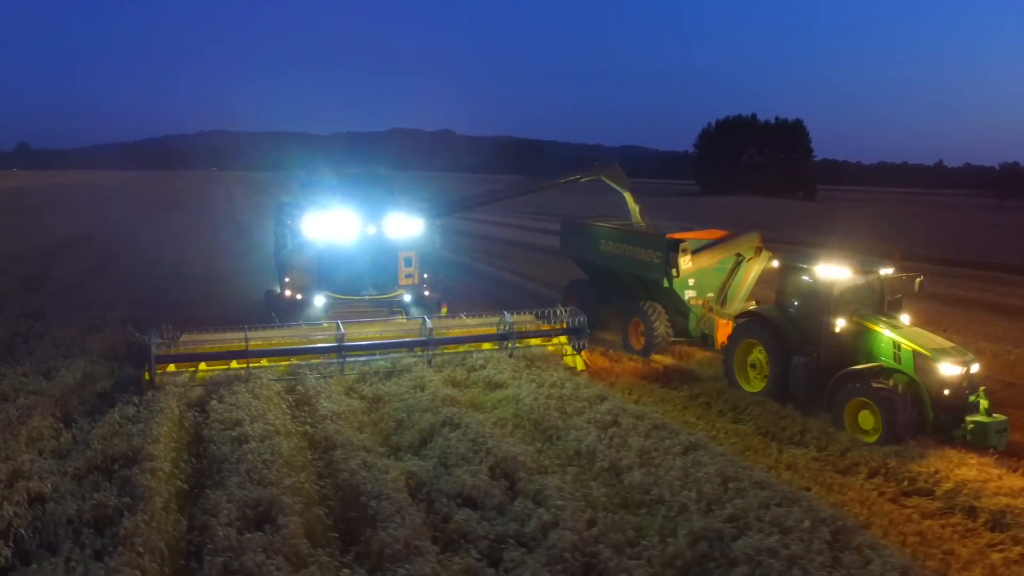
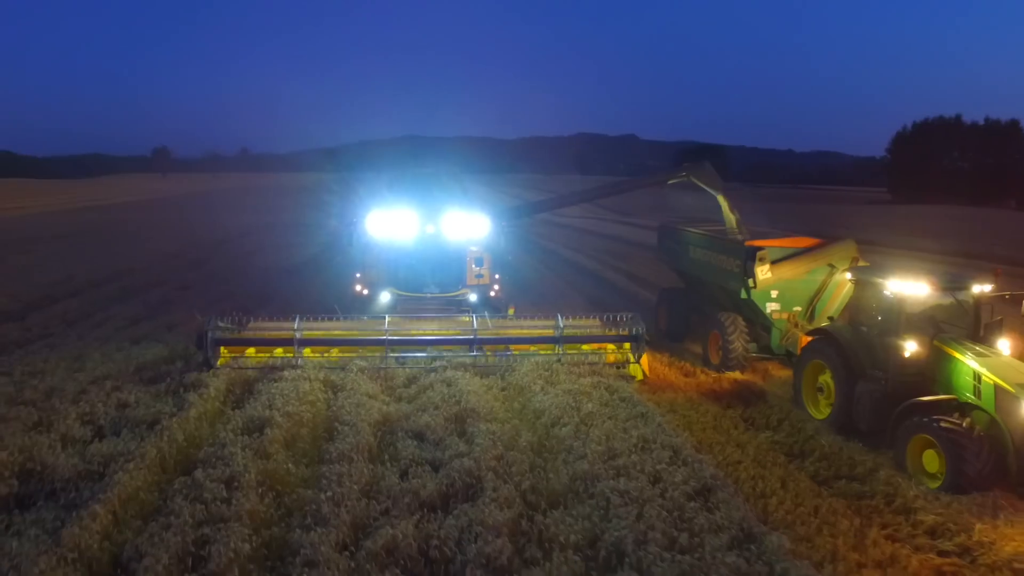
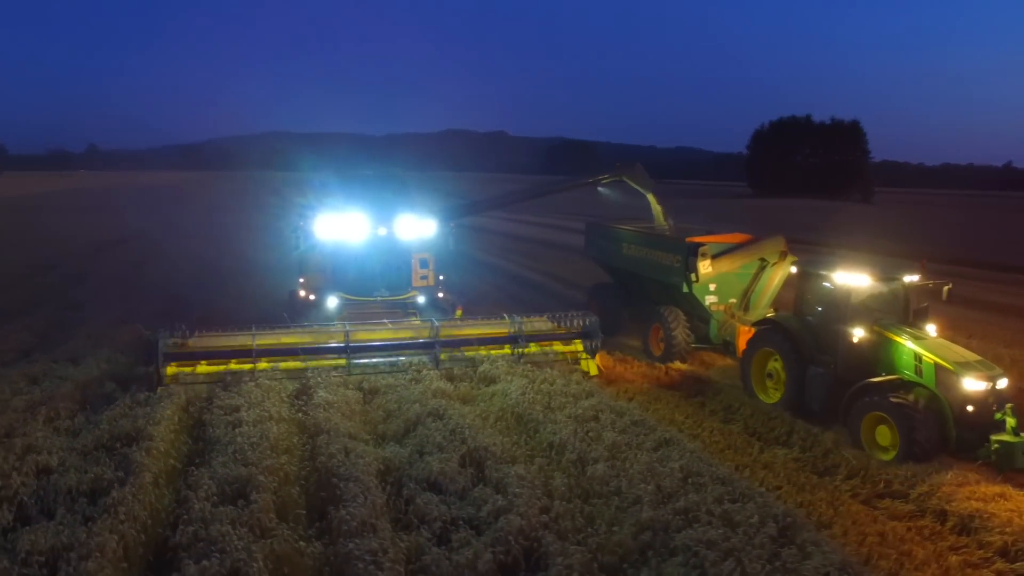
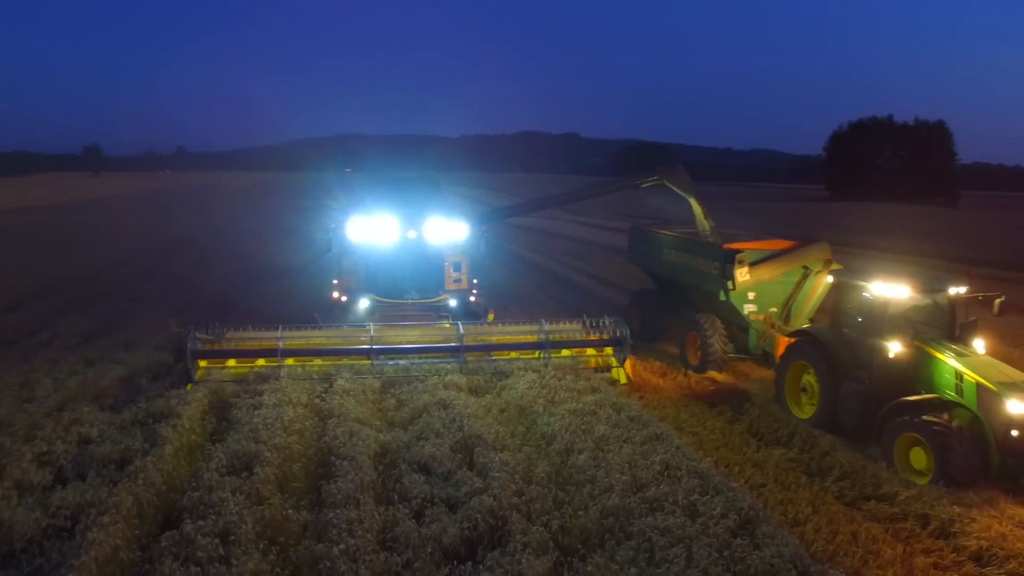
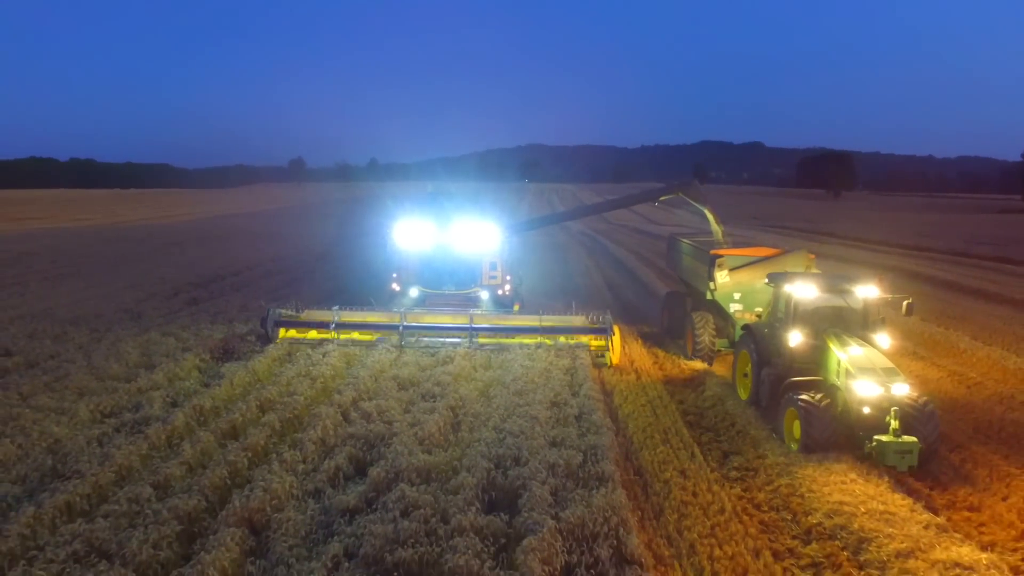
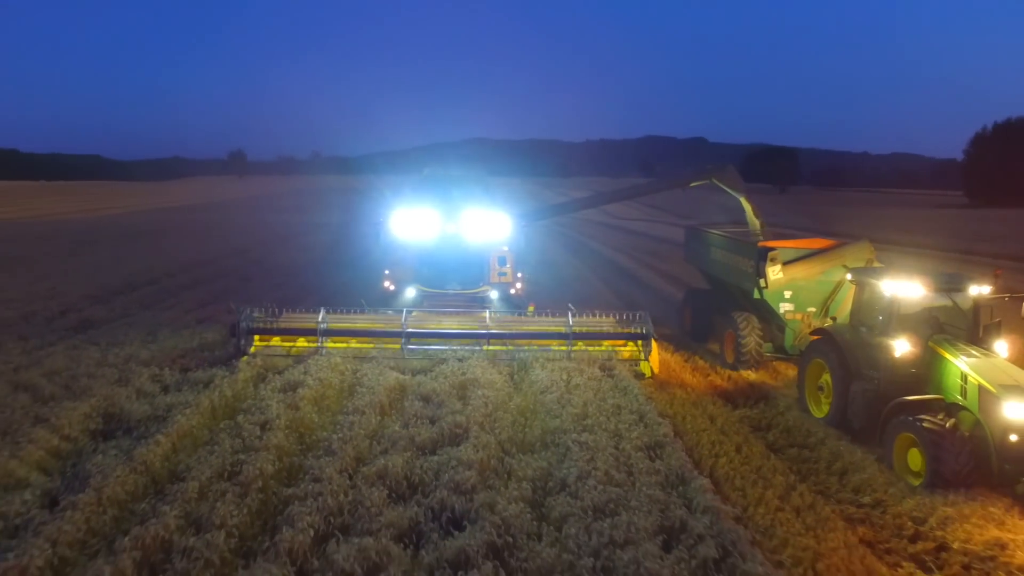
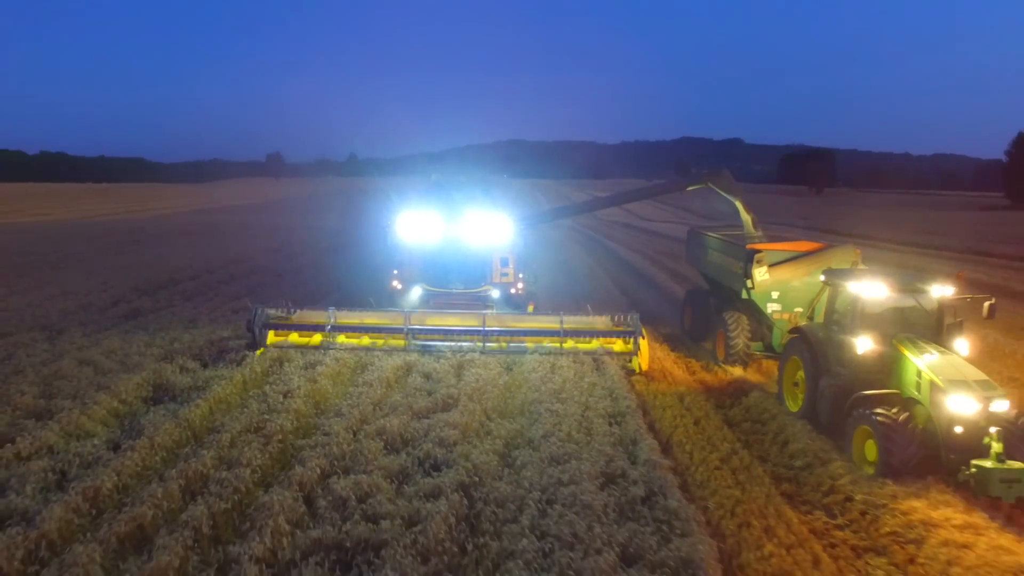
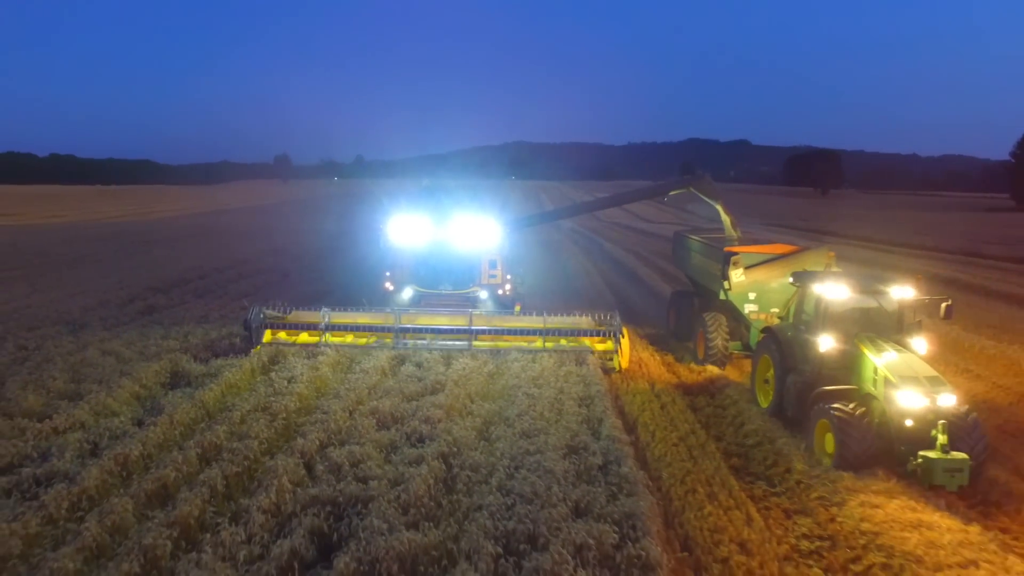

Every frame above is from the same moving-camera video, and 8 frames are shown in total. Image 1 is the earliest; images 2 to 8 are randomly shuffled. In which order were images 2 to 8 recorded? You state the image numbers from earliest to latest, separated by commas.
3, 4, 2, 6, 7, 8, 5
